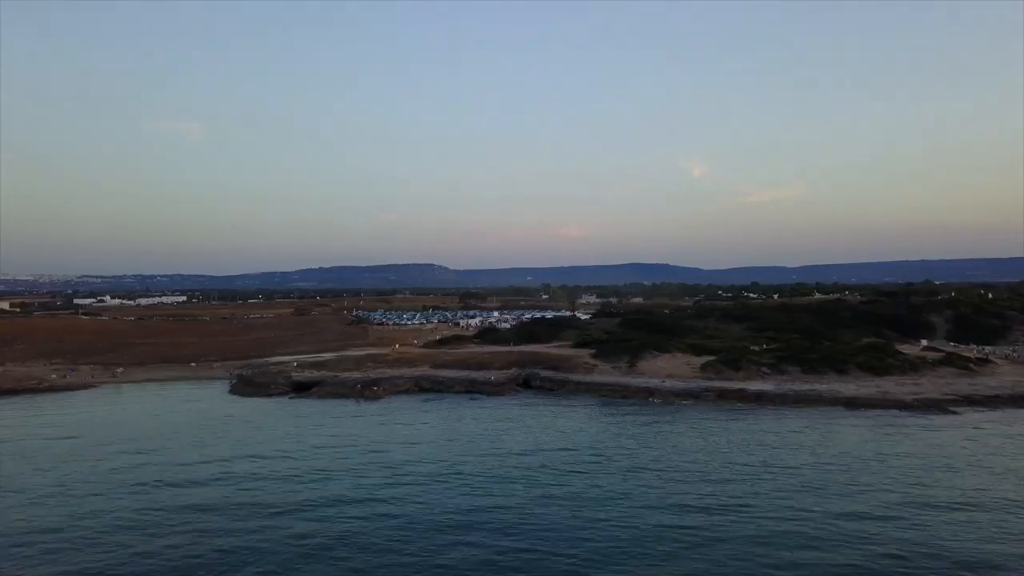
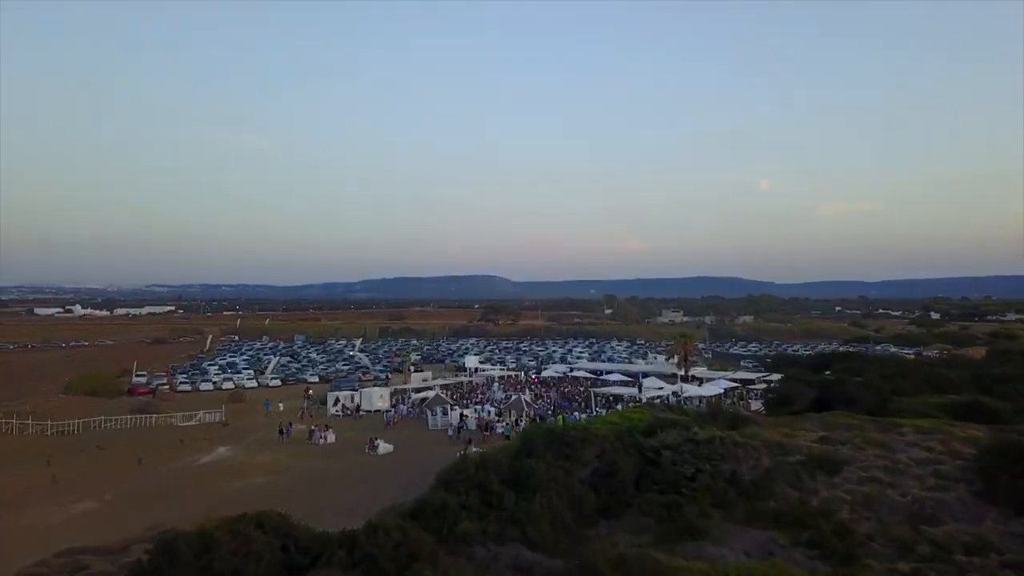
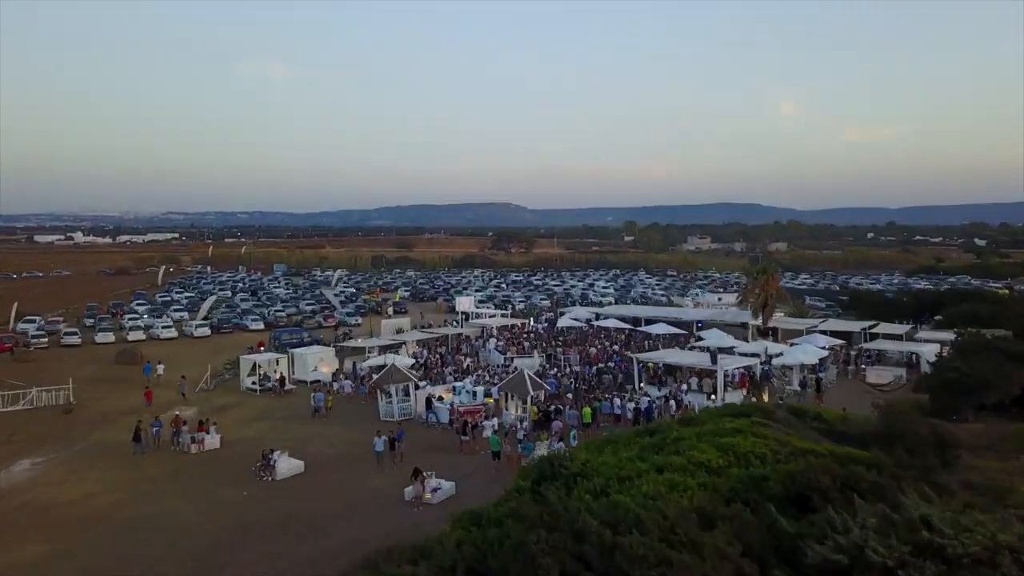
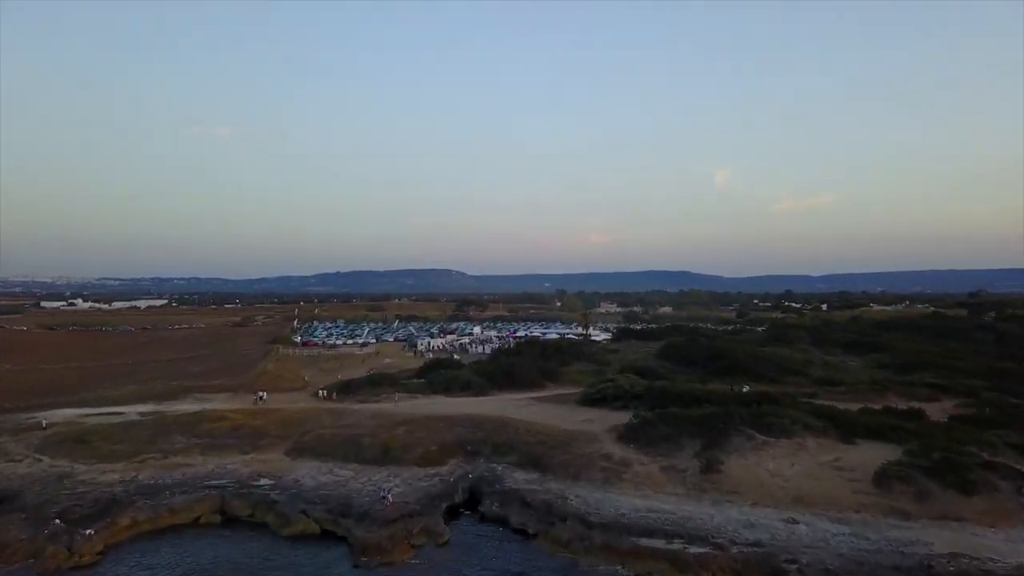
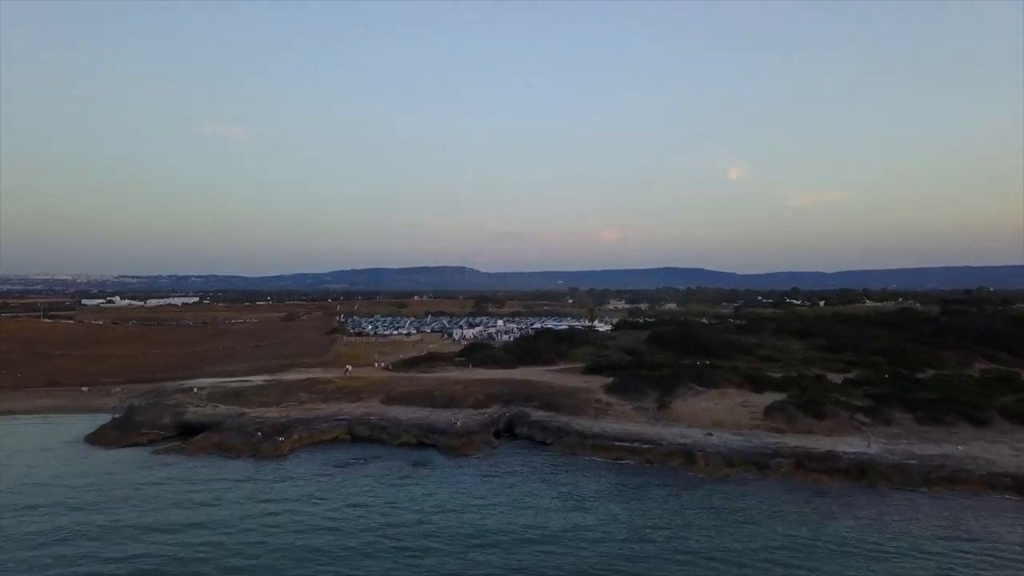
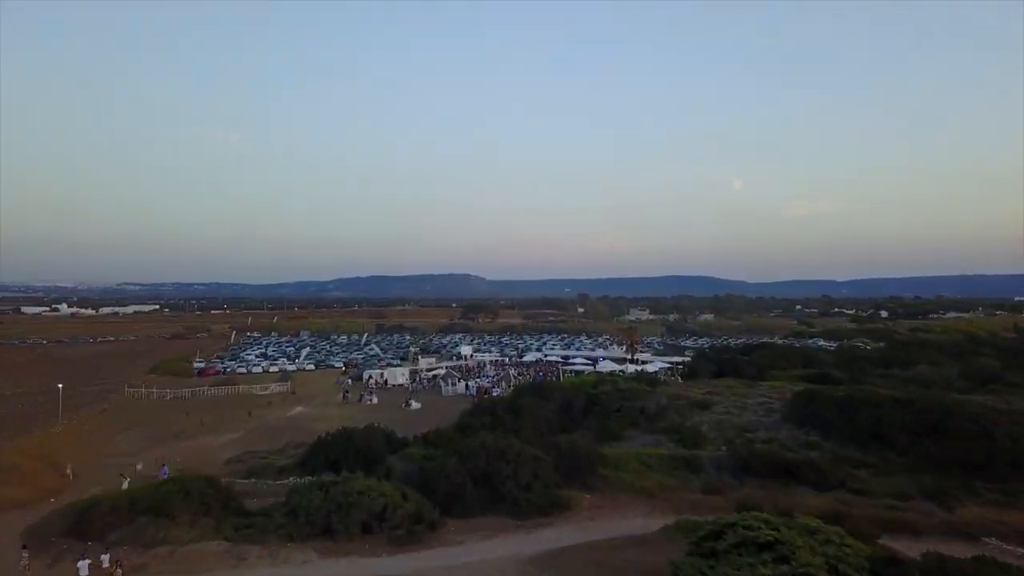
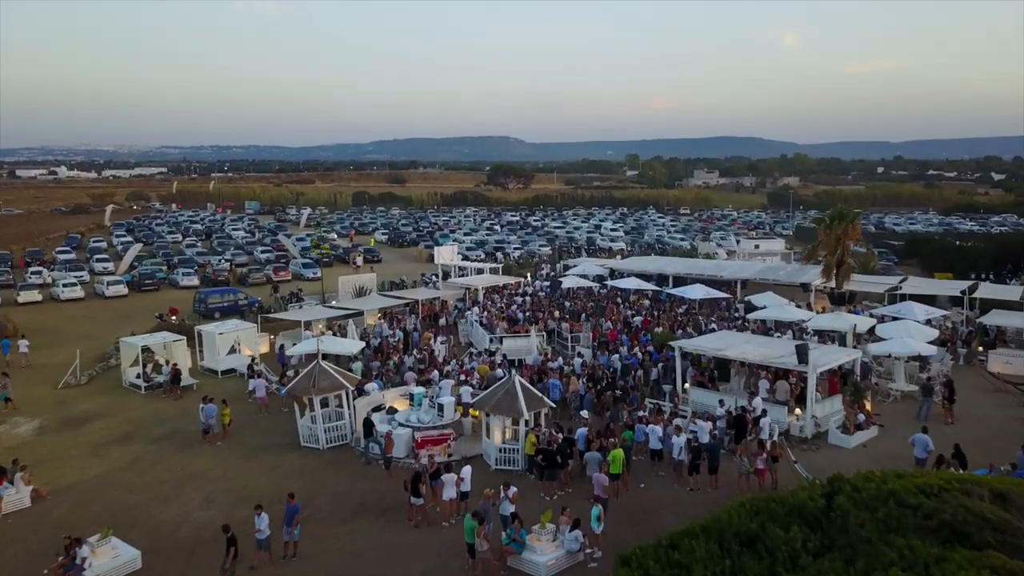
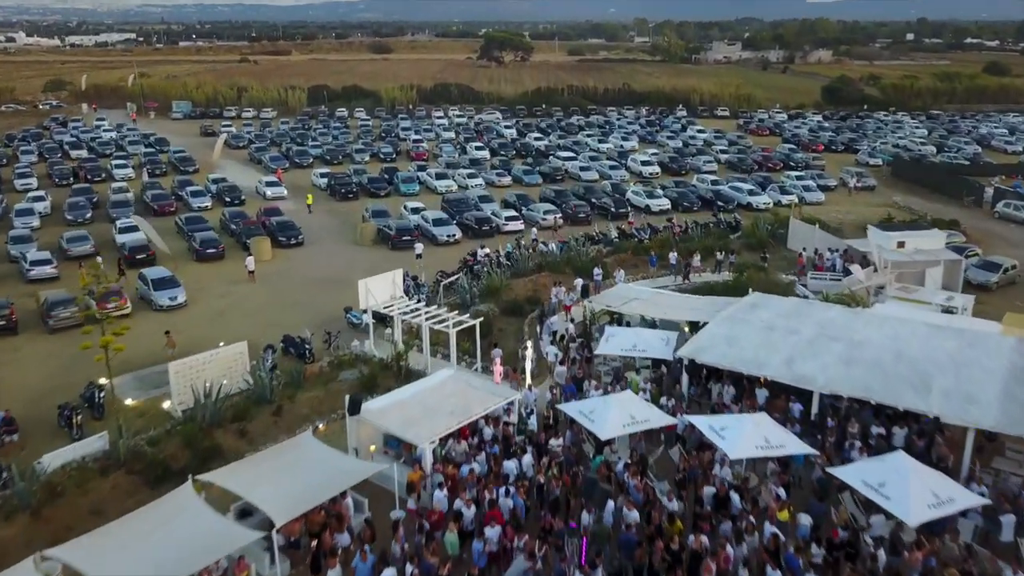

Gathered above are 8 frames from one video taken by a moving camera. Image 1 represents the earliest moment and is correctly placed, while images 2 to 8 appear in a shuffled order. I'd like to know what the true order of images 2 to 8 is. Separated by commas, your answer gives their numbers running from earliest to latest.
5, 4, 6, 2, 3, 7, 8
